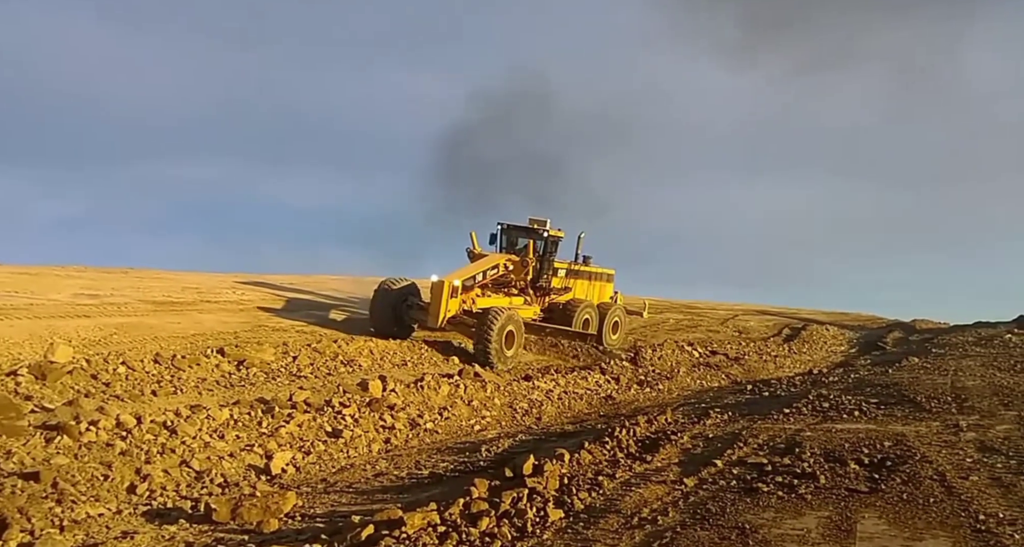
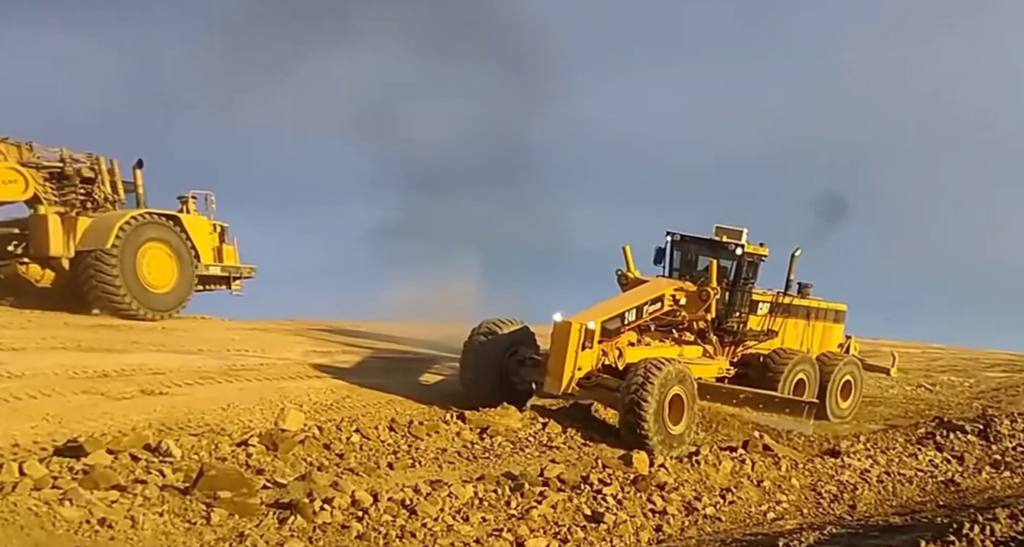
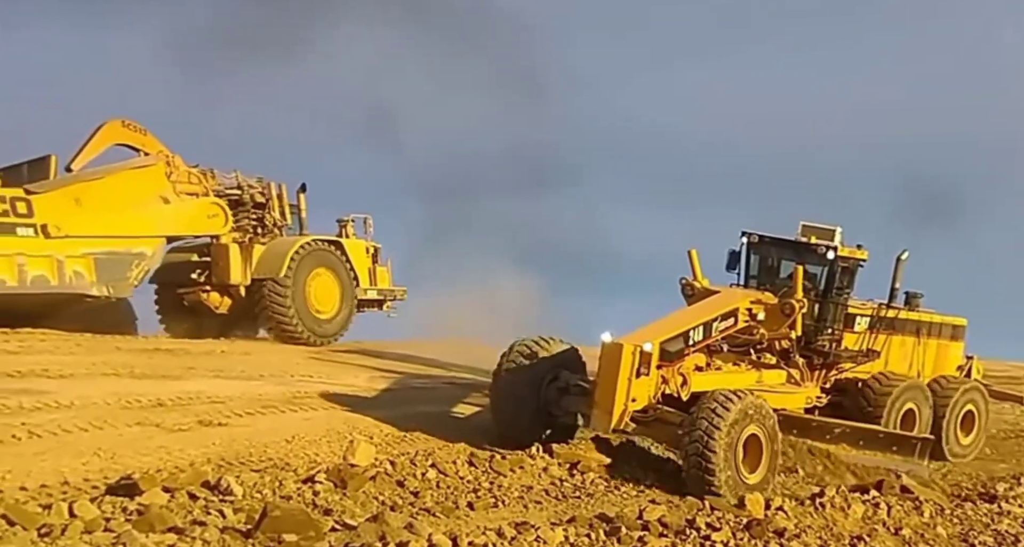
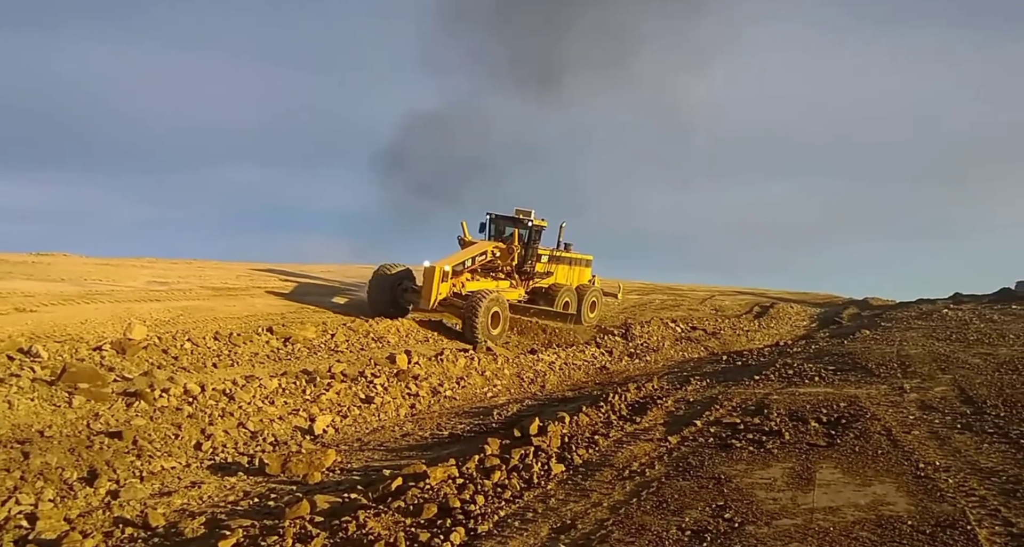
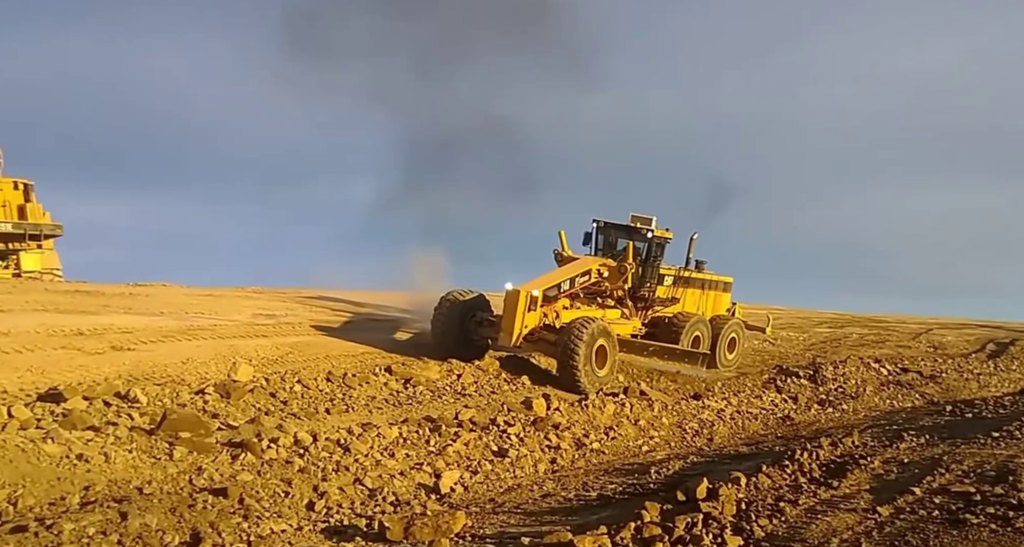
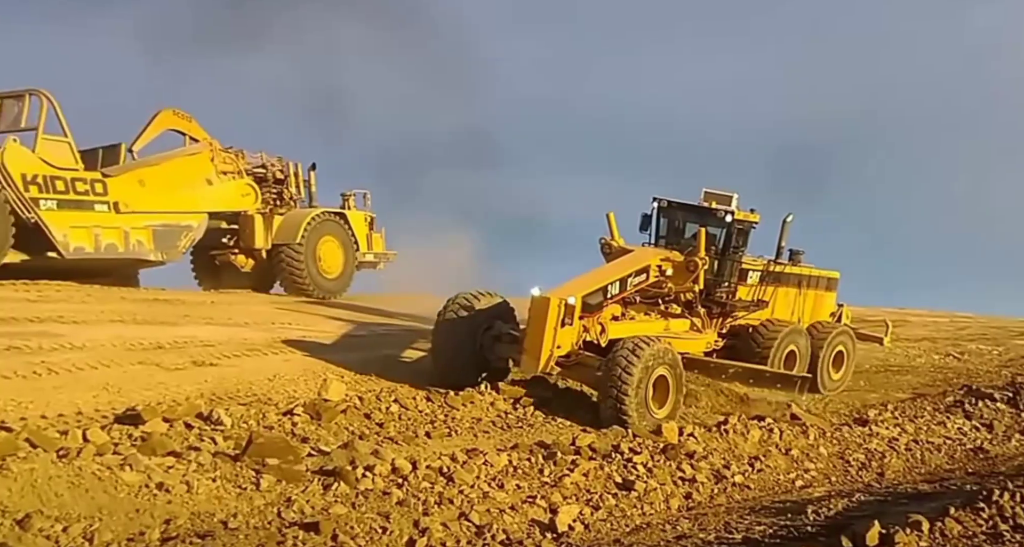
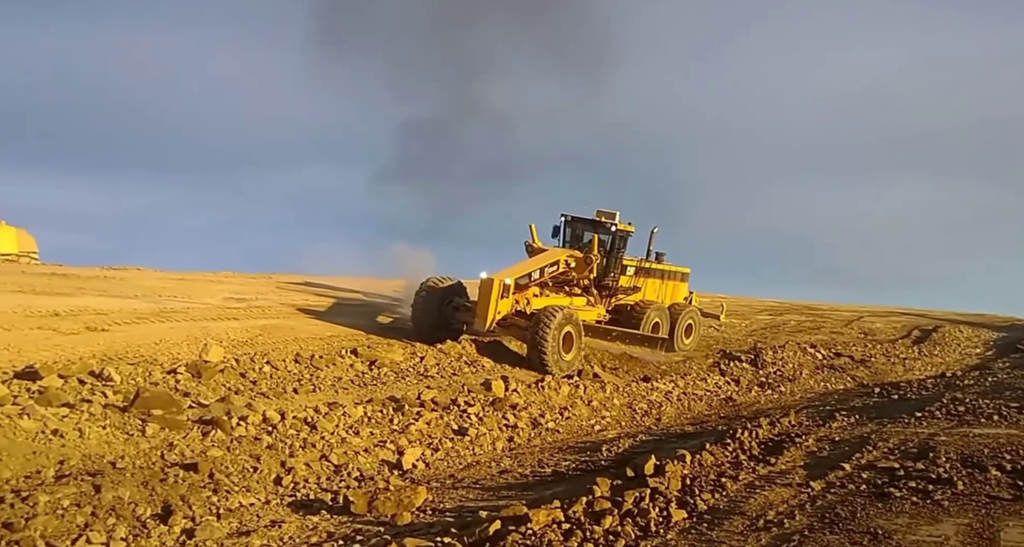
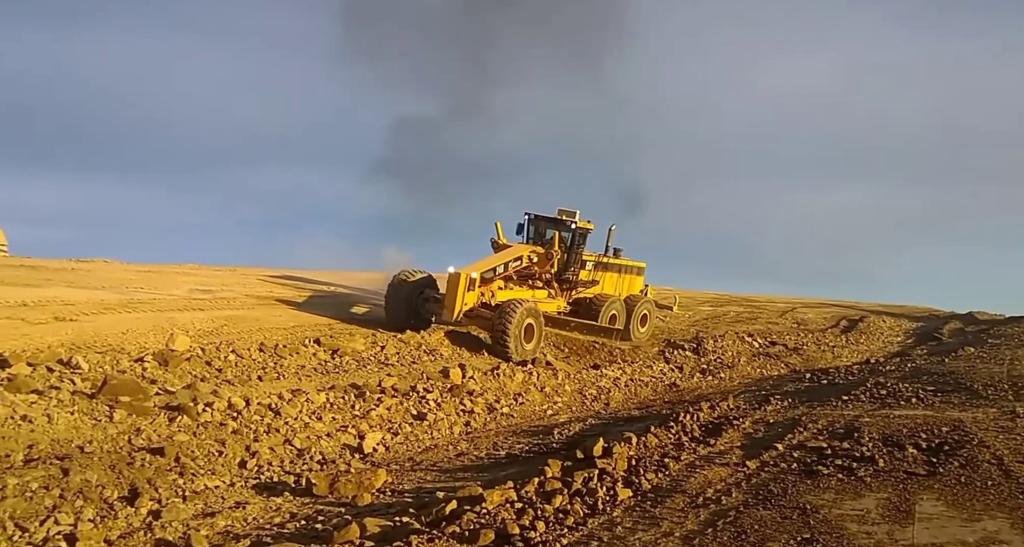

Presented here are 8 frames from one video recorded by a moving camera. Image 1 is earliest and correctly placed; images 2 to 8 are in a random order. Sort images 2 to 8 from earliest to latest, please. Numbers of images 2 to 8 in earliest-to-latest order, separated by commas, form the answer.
4, 8, 7, 5, 2, 3, 6
